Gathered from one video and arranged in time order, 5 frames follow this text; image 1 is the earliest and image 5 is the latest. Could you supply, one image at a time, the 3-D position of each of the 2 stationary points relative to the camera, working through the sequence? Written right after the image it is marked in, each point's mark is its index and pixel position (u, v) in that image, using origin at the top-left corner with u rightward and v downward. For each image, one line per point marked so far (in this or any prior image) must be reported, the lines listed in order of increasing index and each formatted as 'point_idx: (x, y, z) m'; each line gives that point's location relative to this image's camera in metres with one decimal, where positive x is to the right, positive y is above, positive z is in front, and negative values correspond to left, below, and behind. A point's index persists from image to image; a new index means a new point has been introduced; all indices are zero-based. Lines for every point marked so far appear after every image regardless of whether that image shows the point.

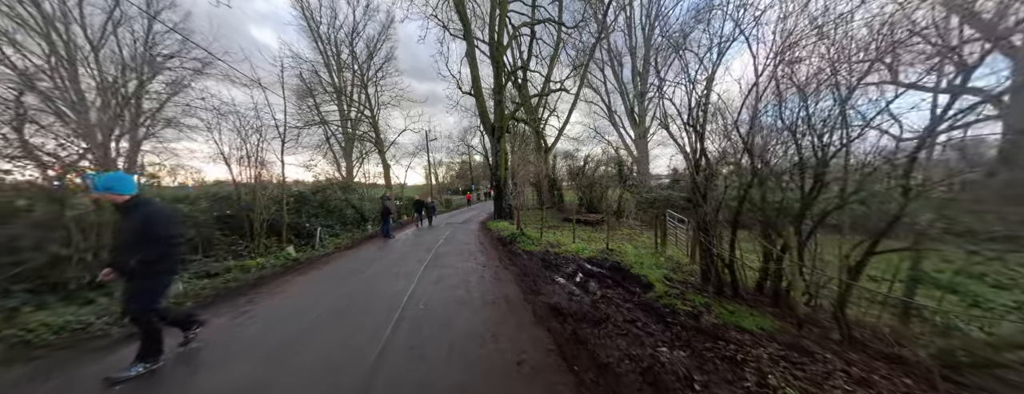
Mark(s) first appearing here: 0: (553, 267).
0: (+1.0, -1.7, +6.0) m
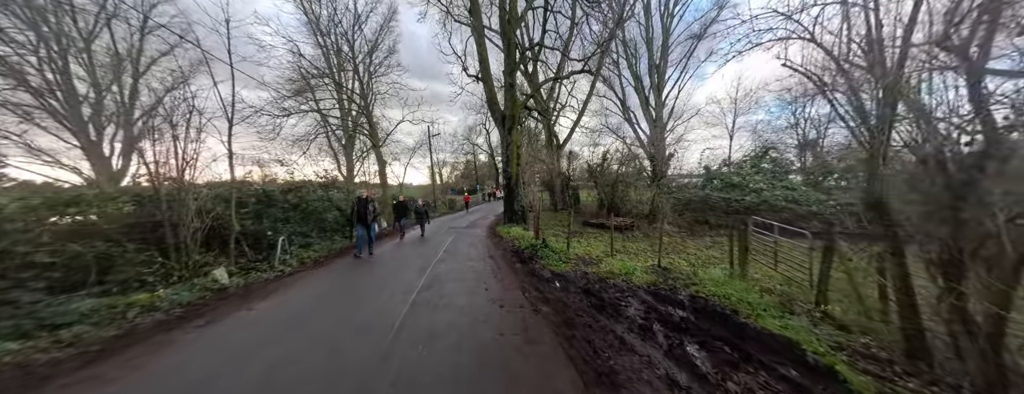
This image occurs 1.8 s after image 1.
0: (+1.5, -1.7, +3.9) m
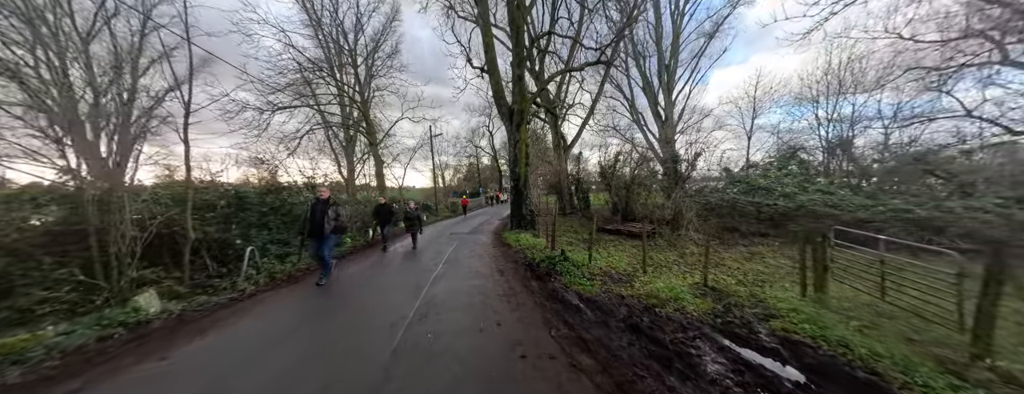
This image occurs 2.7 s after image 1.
0: (+1.8, -1.8, +2.7) m
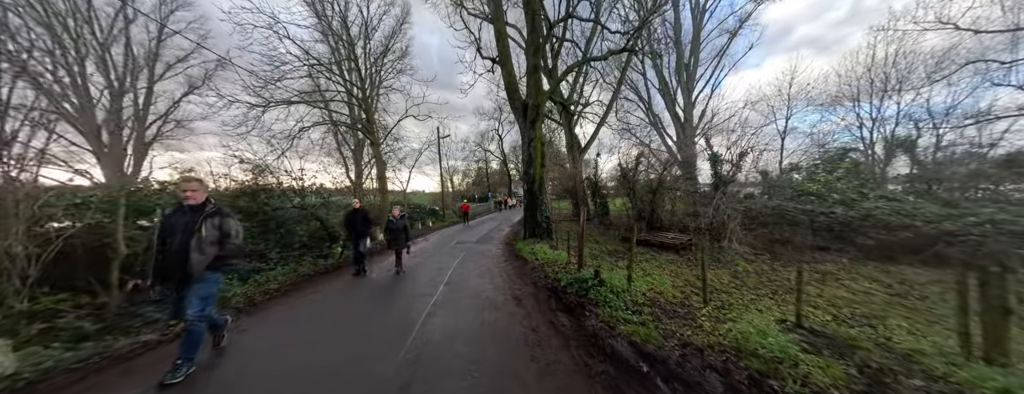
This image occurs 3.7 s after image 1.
0: (+2.0, -1.8, +1.3) m
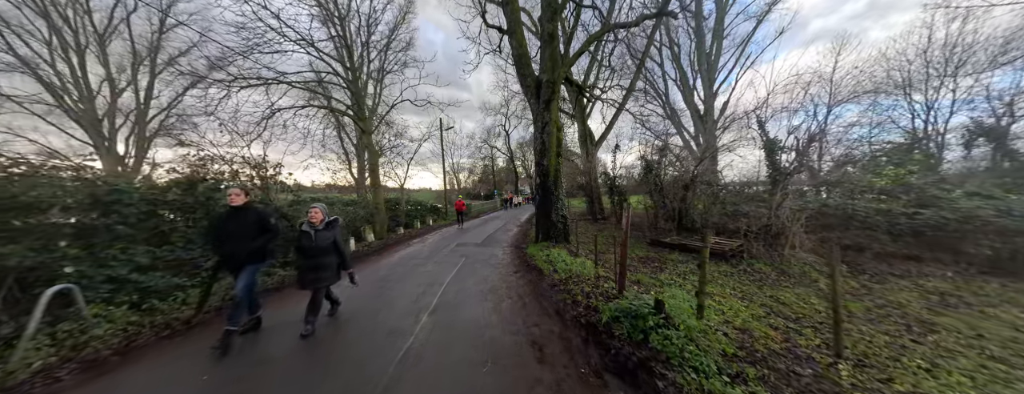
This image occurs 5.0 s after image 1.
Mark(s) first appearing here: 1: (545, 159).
0: (+2.1, -1.7, -0.4) m
1: (+1.2, +1.5, +9.1) m
